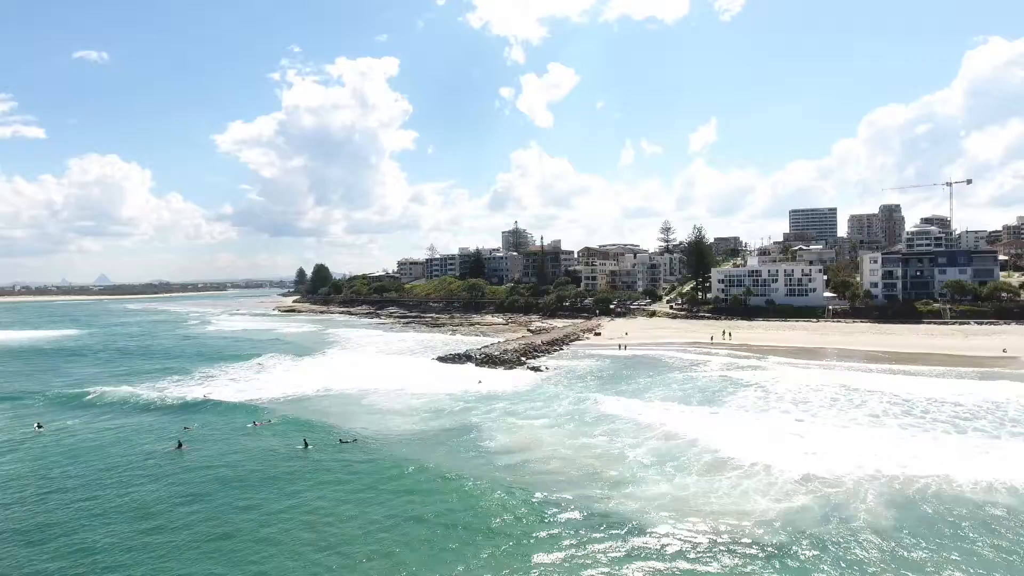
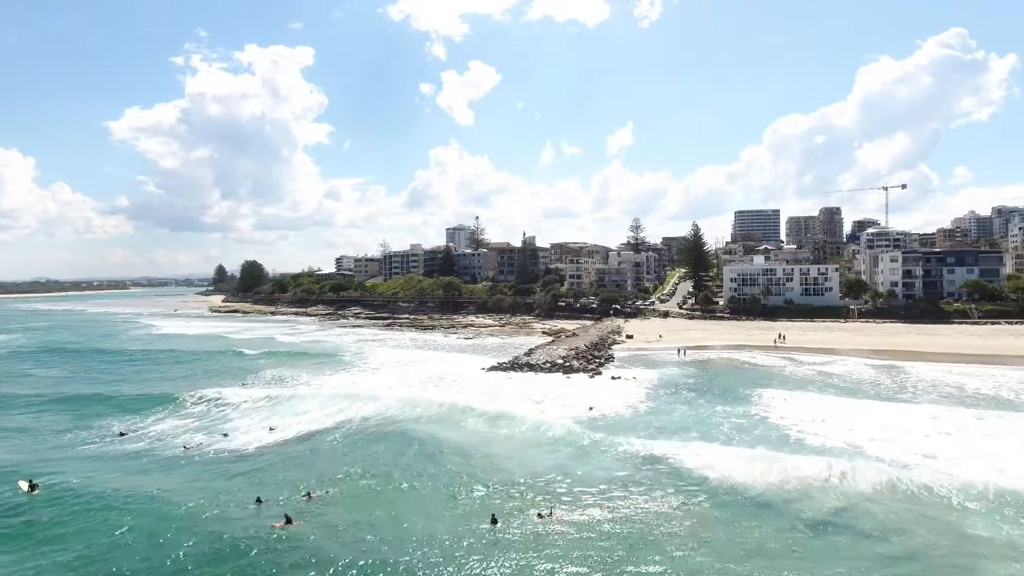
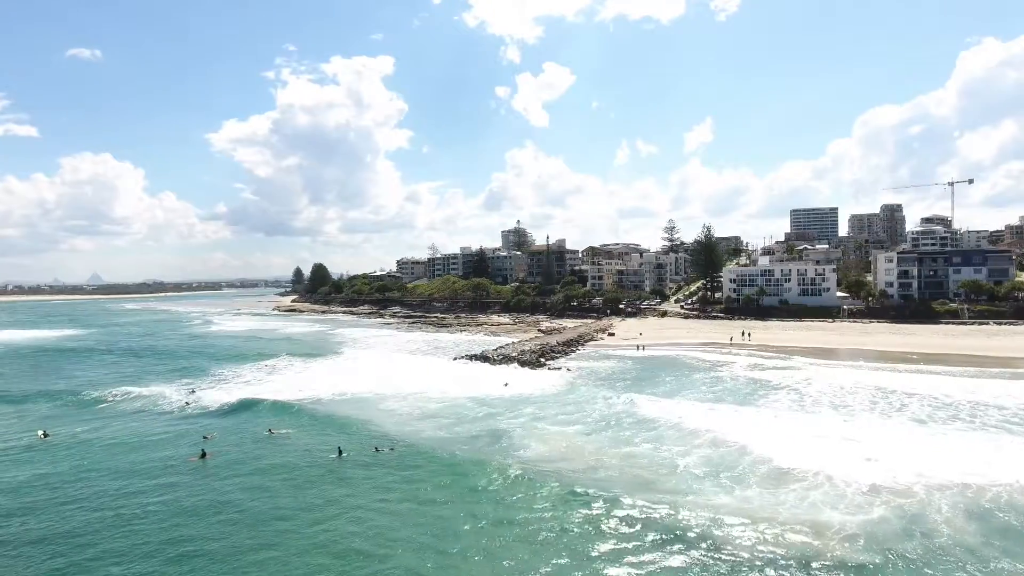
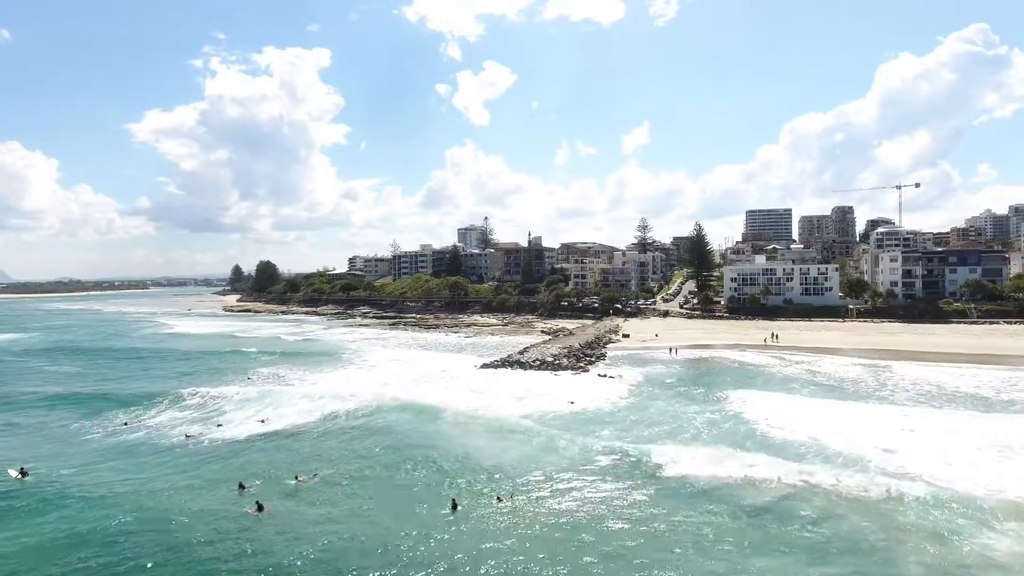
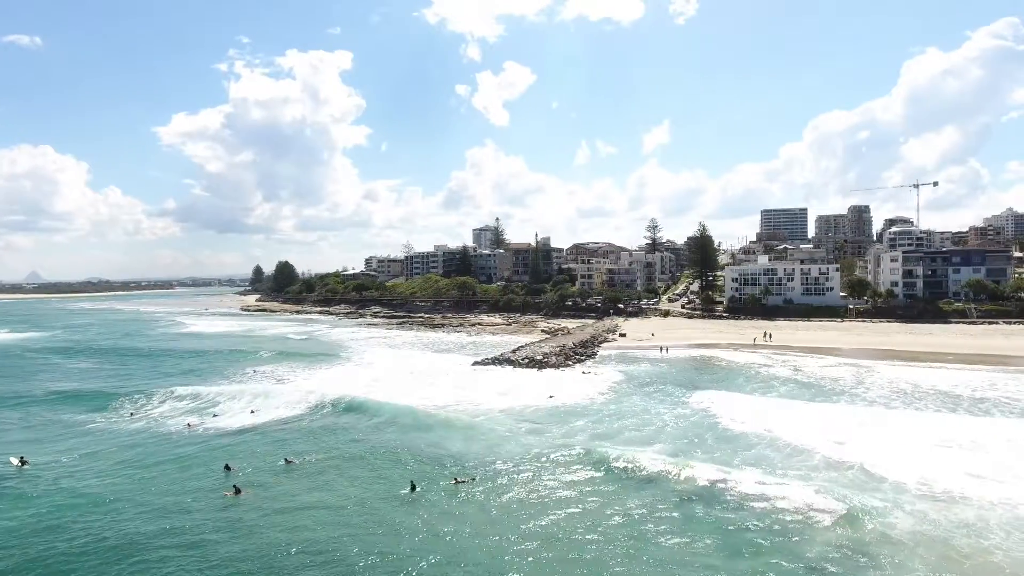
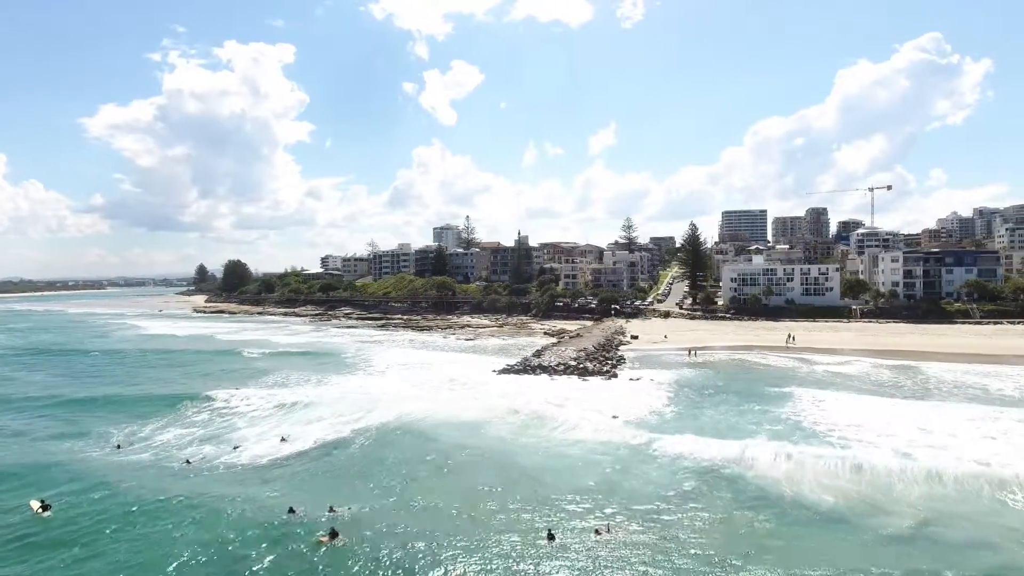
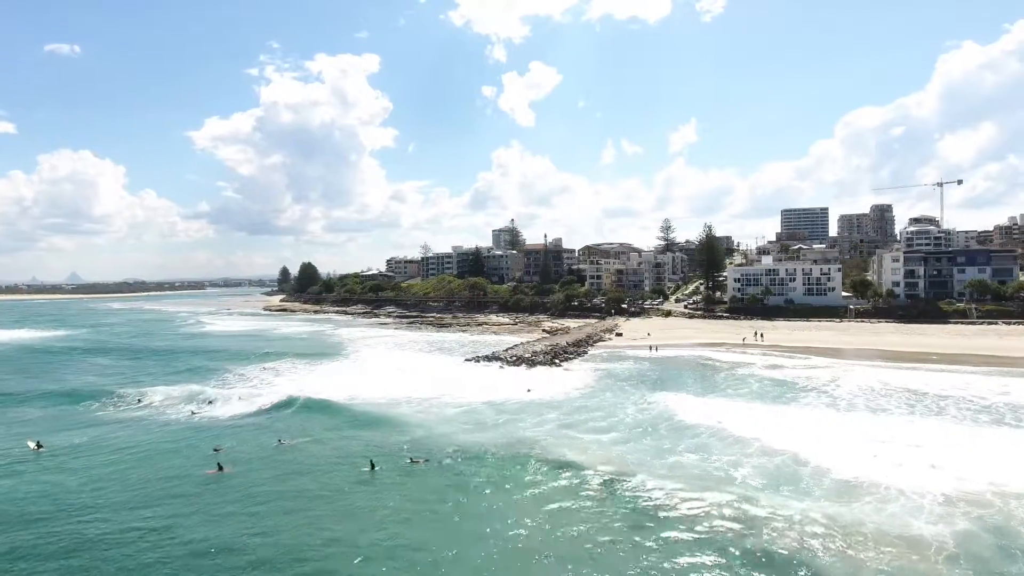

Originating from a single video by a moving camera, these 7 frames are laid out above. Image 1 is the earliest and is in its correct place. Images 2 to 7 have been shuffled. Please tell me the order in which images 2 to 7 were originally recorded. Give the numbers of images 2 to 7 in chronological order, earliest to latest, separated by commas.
3, 7, 5, 4, 2, 6
